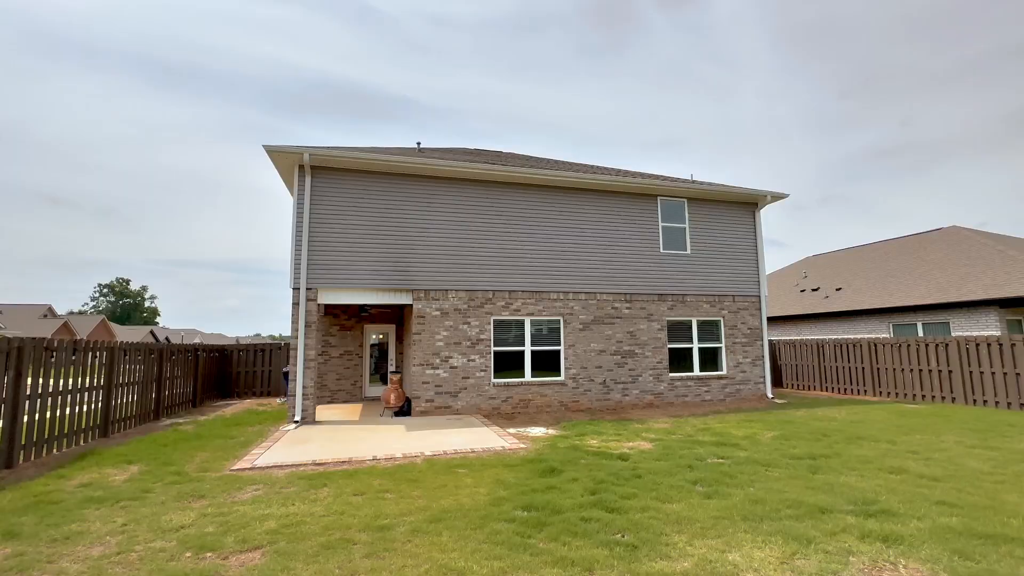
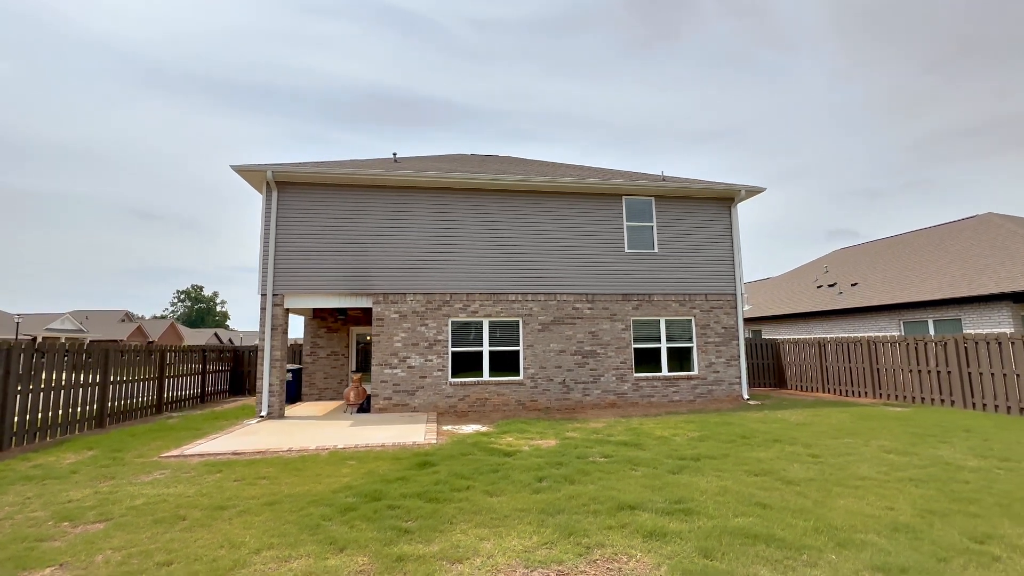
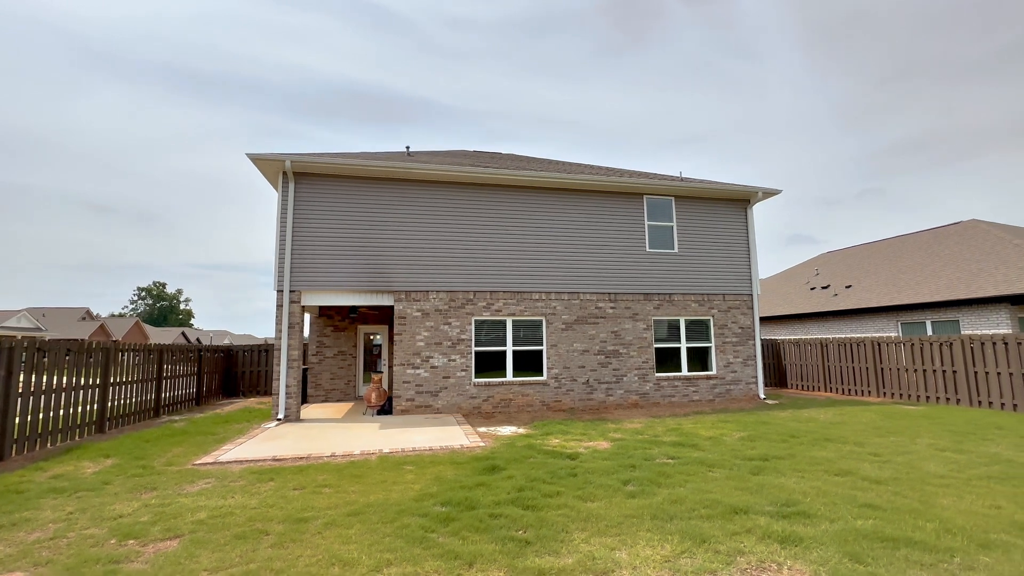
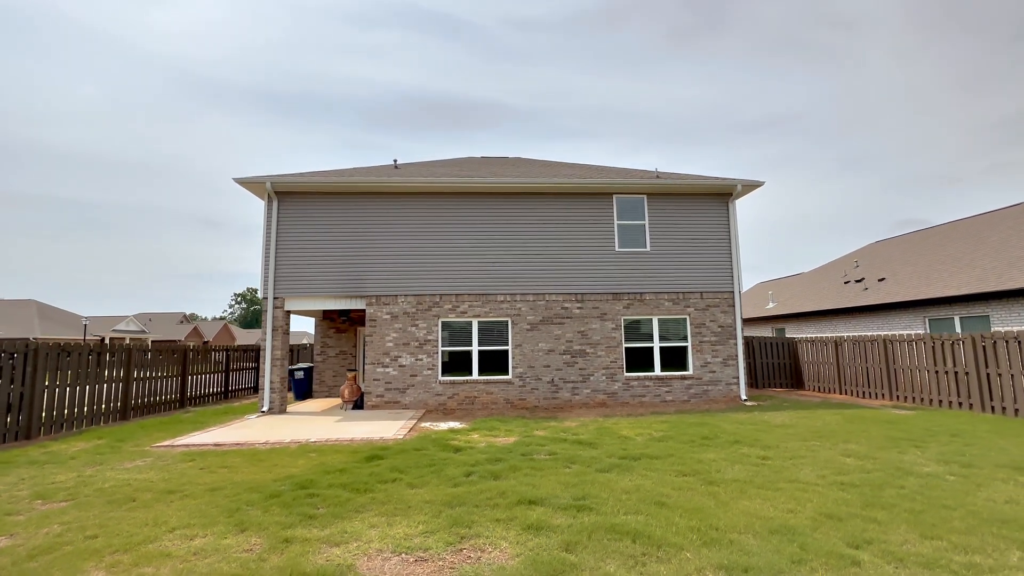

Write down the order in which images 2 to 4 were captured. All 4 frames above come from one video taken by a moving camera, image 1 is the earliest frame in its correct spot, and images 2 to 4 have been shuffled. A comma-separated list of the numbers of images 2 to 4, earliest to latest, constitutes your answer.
3, 2, 4
